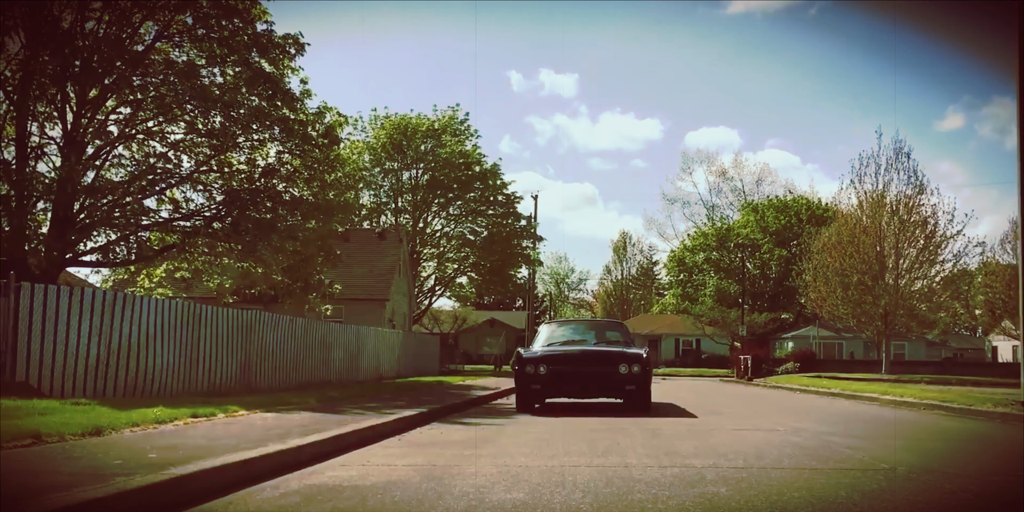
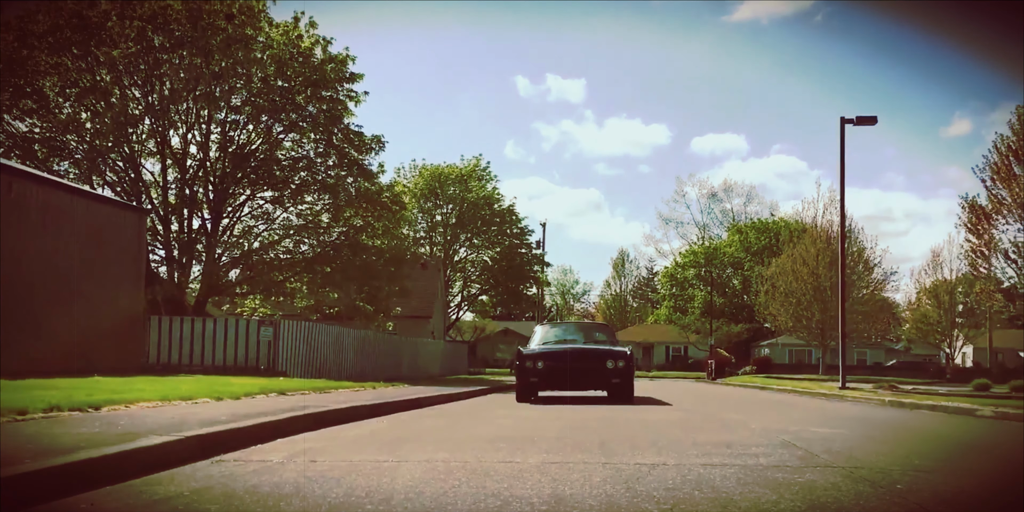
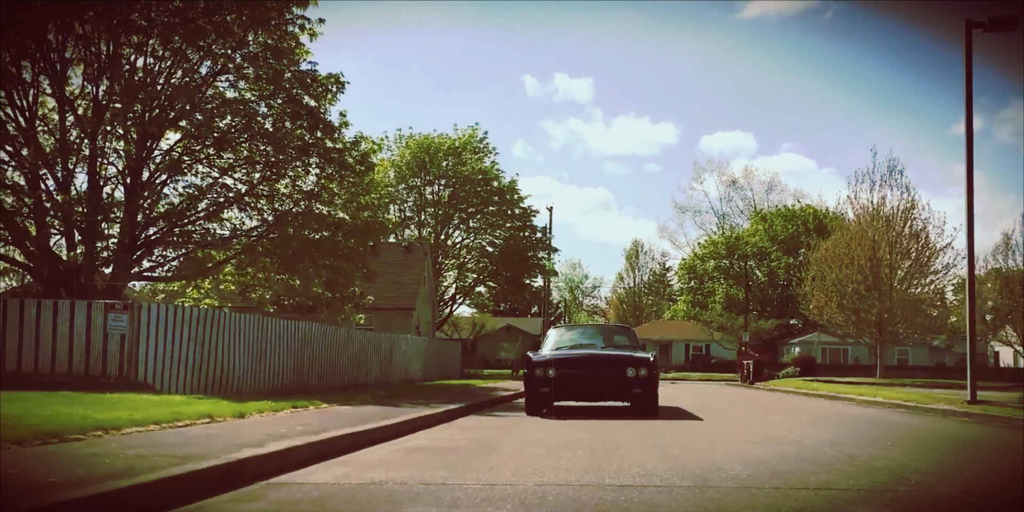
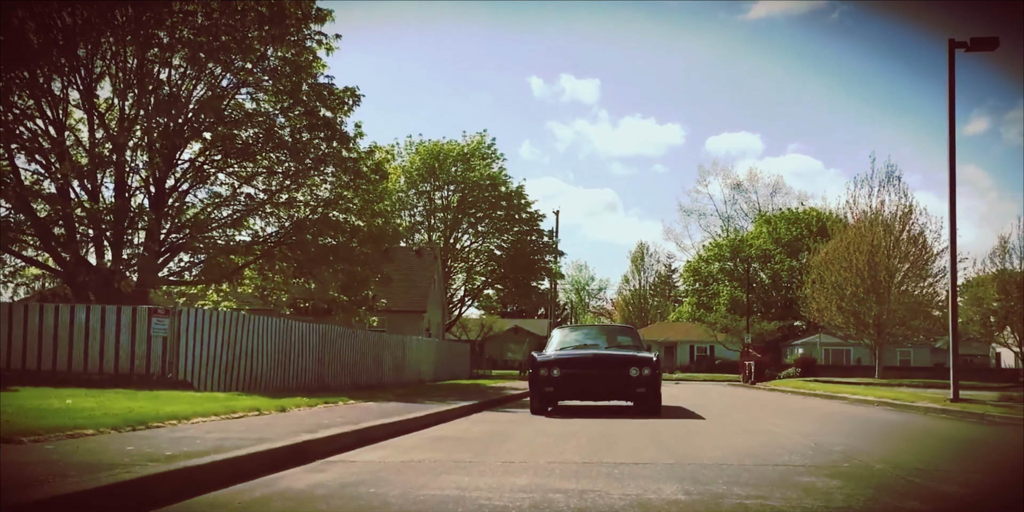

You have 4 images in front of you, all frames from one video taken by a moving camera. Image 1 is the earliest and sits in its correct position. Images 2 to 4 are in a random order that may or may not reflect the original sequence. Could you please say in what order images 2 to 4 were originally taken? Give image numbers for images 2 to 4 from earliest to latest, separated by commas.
3, 4, 2
